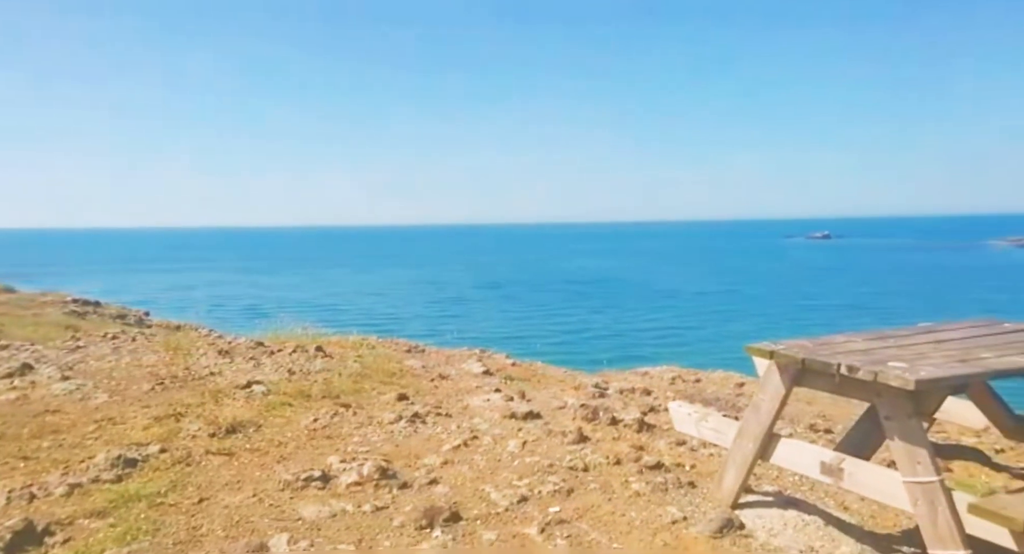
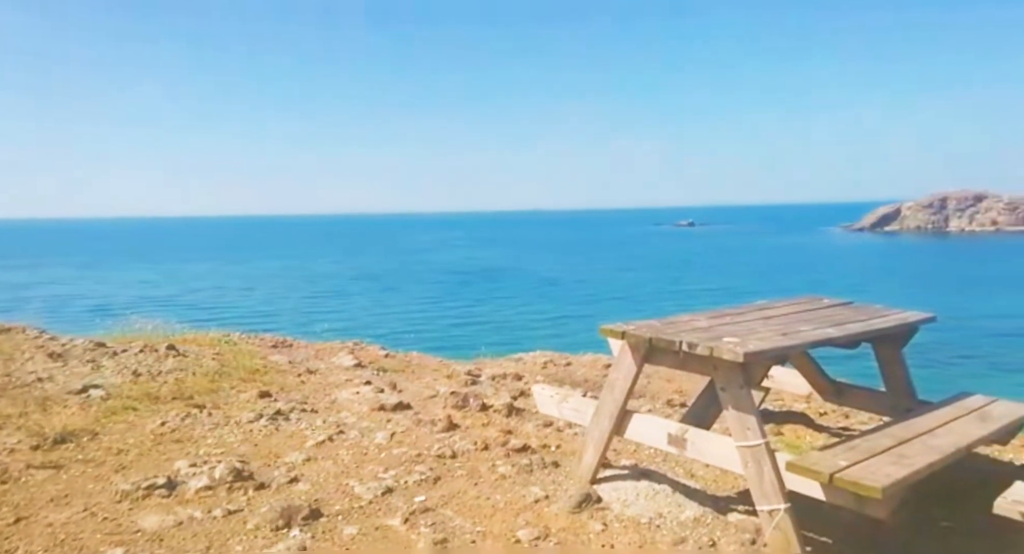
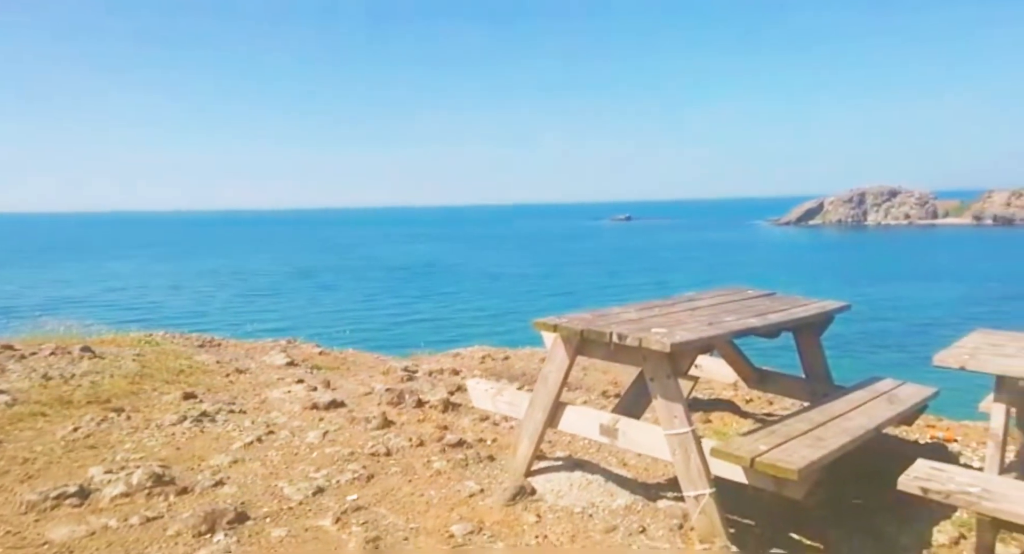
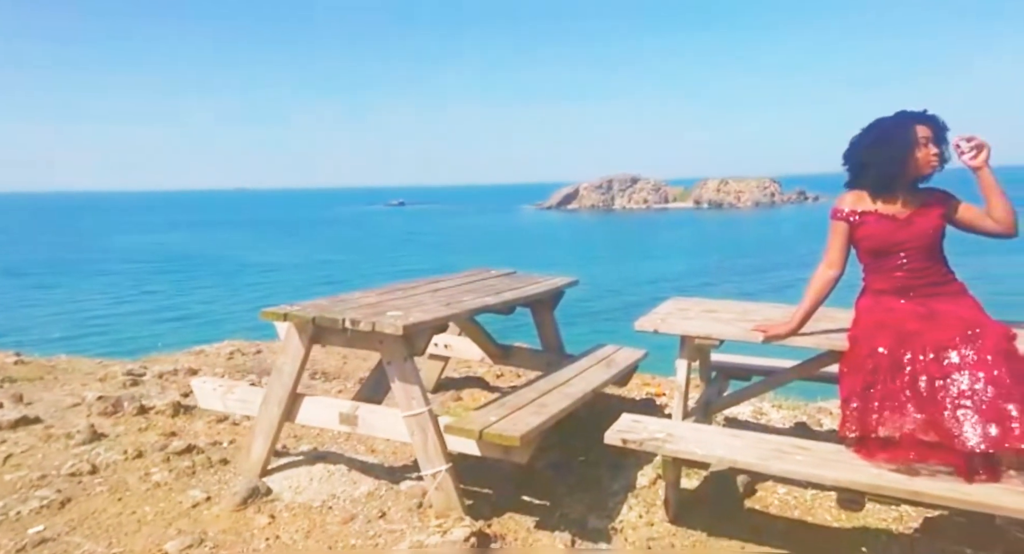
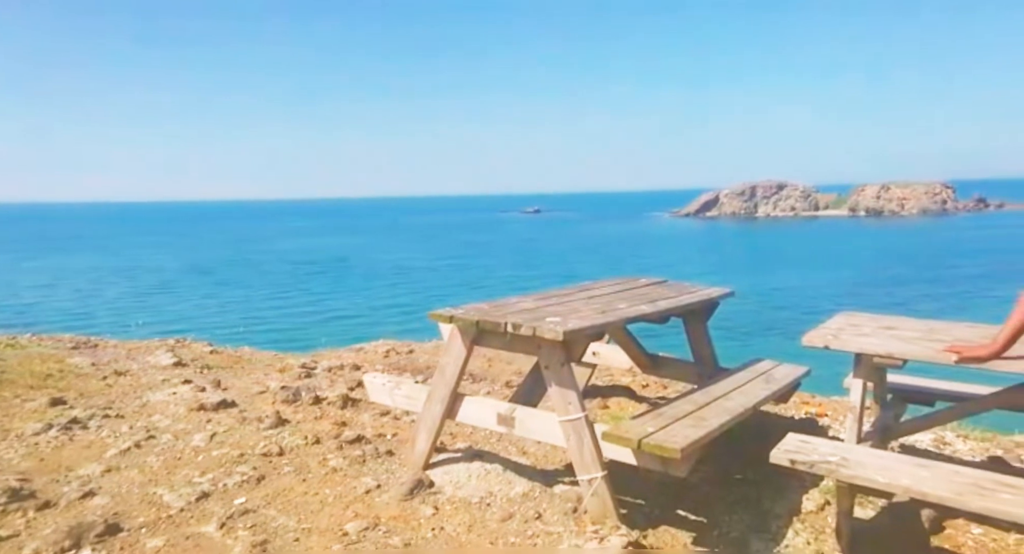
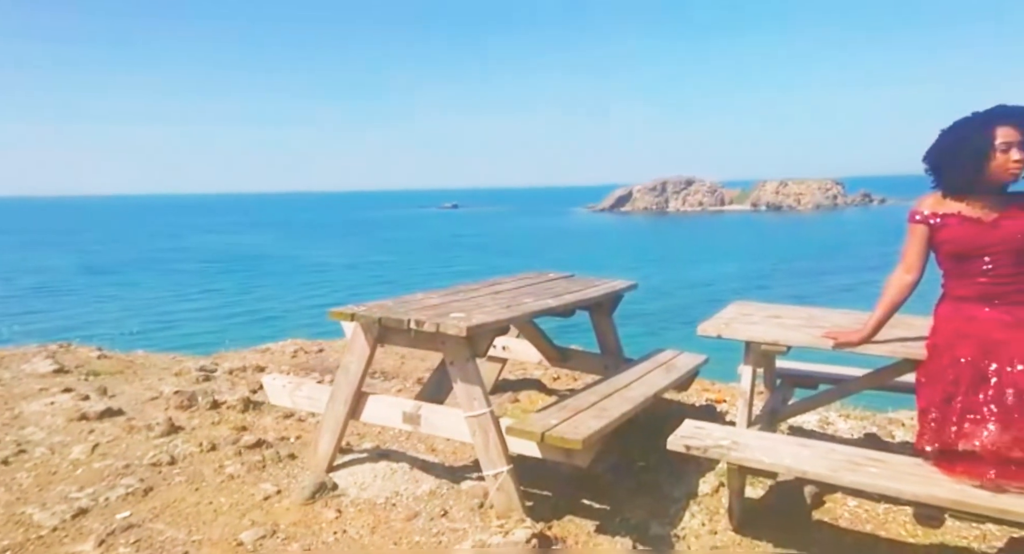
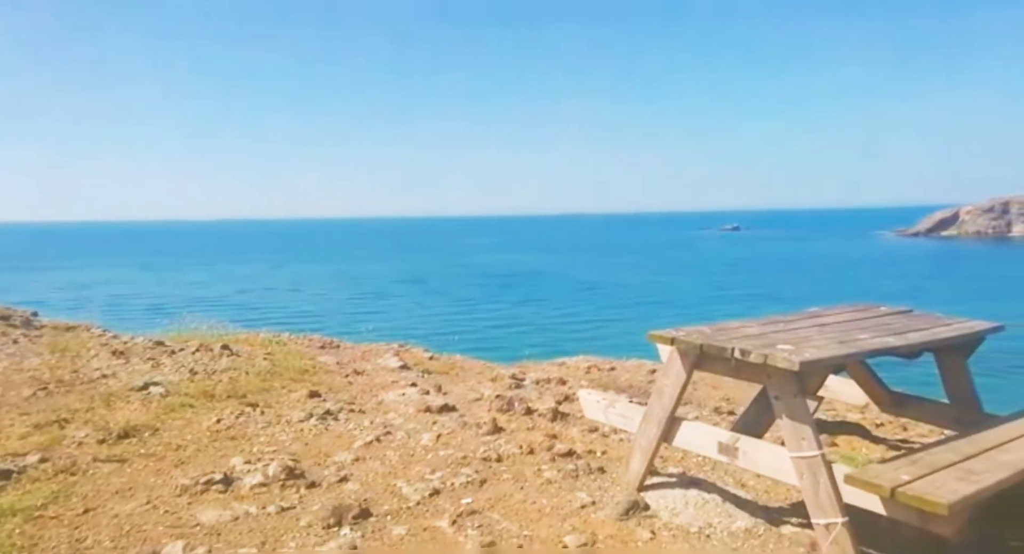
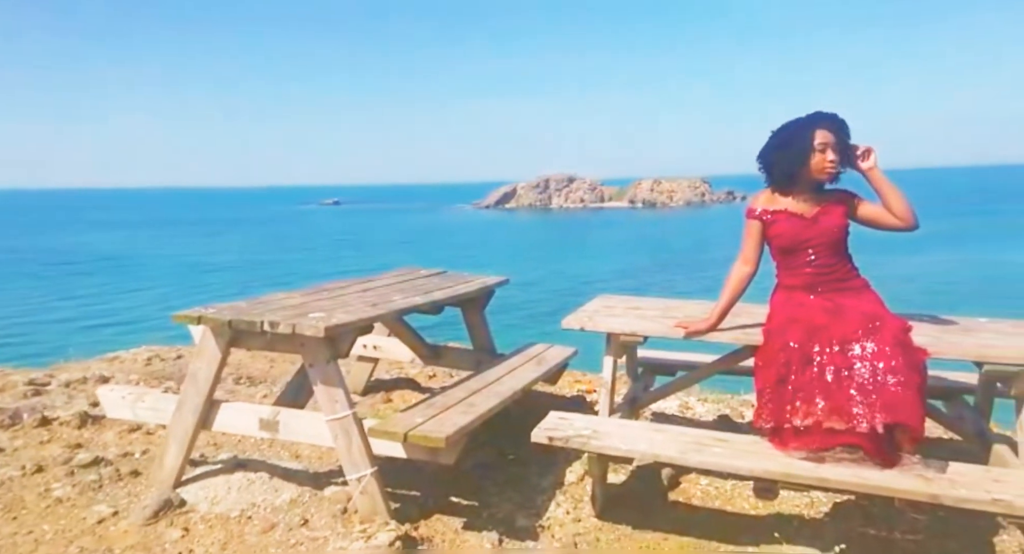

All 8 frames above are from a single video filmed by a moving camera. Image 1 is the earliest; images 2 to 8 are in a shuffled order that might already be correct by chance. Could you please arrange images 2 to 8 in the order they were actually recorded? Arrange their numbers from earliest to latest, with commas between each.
7, 2, 3, 5, 6, 4, 8
